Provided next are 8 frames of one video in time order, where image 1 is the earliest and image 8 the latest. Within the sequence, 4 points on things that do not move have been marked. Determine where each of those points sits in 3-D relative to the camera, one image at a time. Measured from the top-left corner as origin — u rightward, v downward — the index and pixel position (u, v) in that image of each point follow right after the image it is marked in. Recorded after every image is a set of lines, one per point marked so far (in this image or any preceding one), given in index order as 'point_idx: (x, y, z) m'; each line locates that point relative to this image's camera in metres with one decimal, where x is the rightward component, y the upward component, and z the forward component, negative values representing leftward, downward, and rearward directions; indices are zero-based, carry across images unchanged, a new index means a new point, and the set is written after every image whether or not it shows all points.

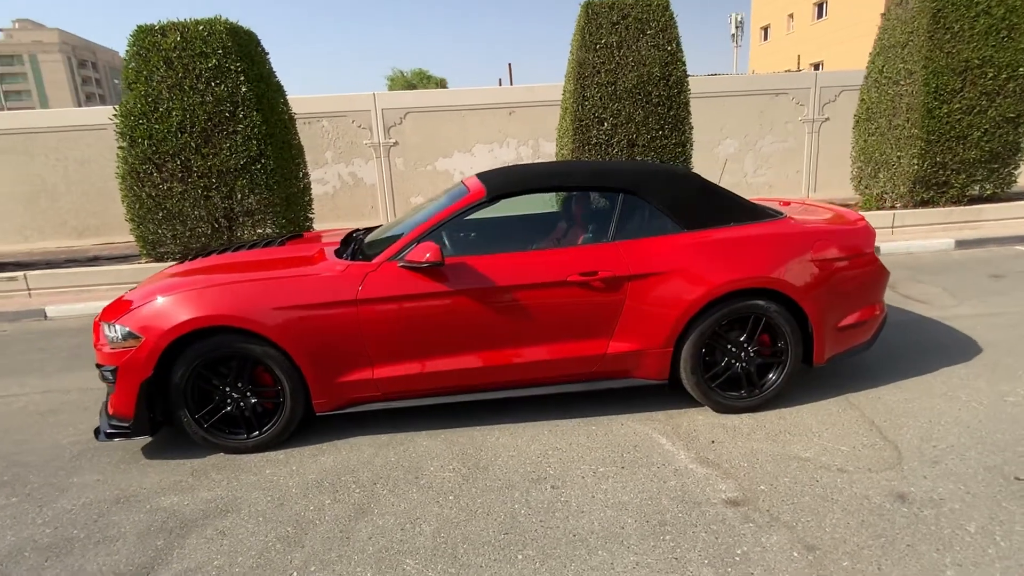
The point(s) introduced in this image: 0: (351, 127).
0: (-3.4, +3.4, +11.7) m
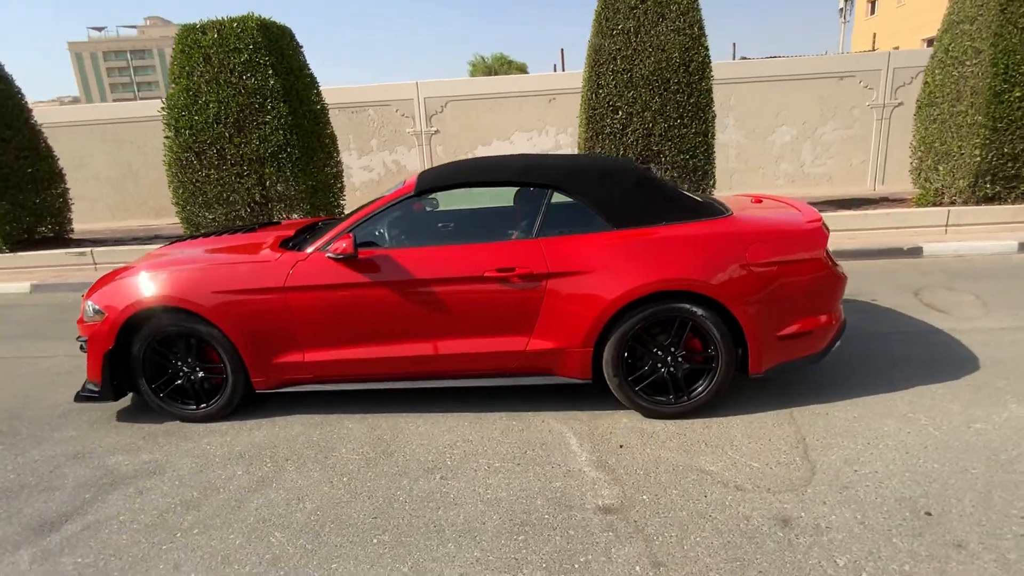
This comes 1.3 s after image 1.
0: (-2.6, +3.8, +12.1) m
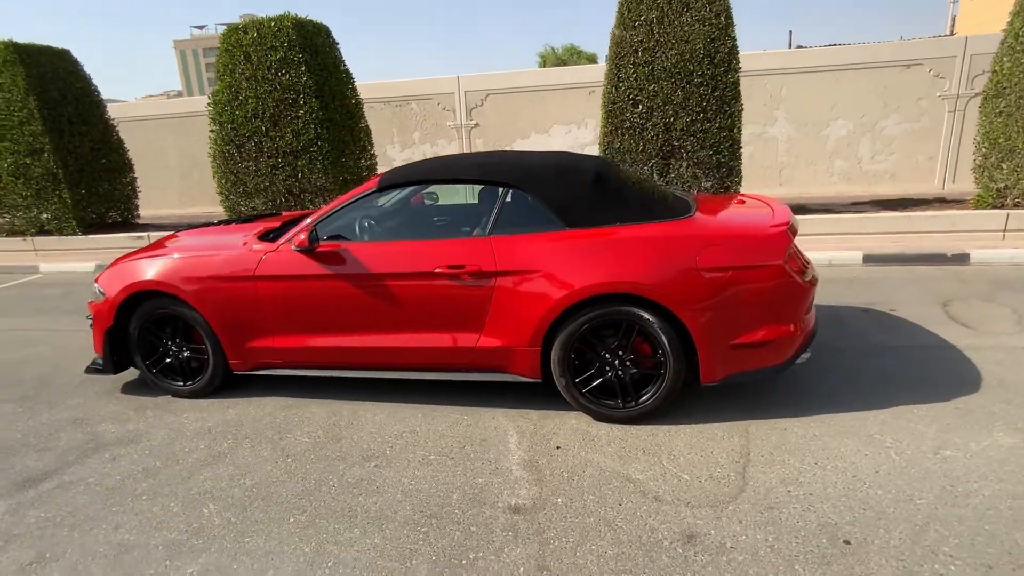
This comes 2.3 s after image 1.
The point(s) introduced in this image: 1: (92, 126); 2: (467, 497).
0: (-1.7, +4.0, +12.3) m
1: (-7.5, +2.9, +9.8) m
2: (-0.2, -1.1, +2.8) m
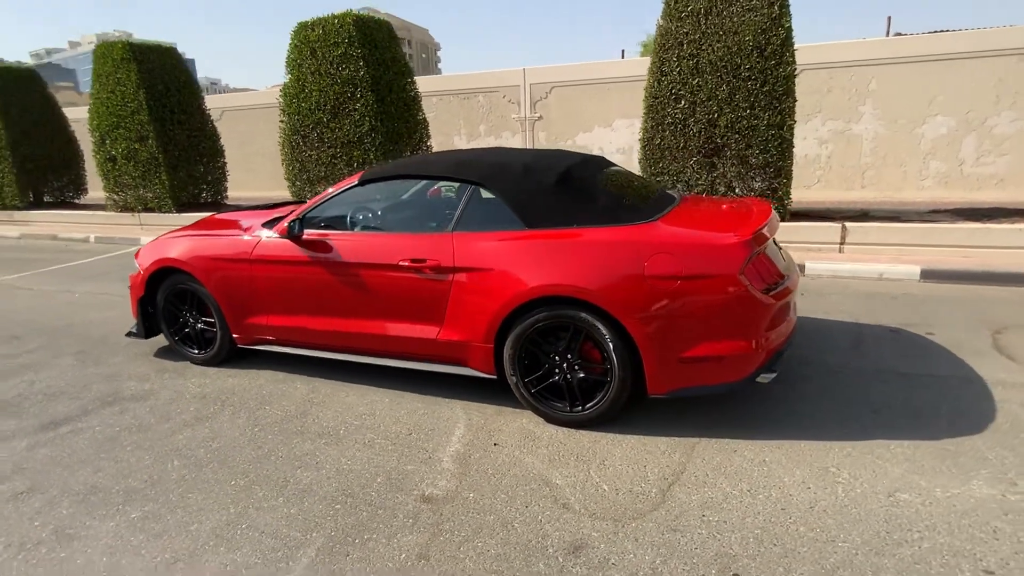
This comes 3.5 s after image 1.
0: (-0.2, +4.2, +12.4) m
1: (-6.4, +3.4, +11.0) m
2: (-0.7, -1.0, +2.9) m
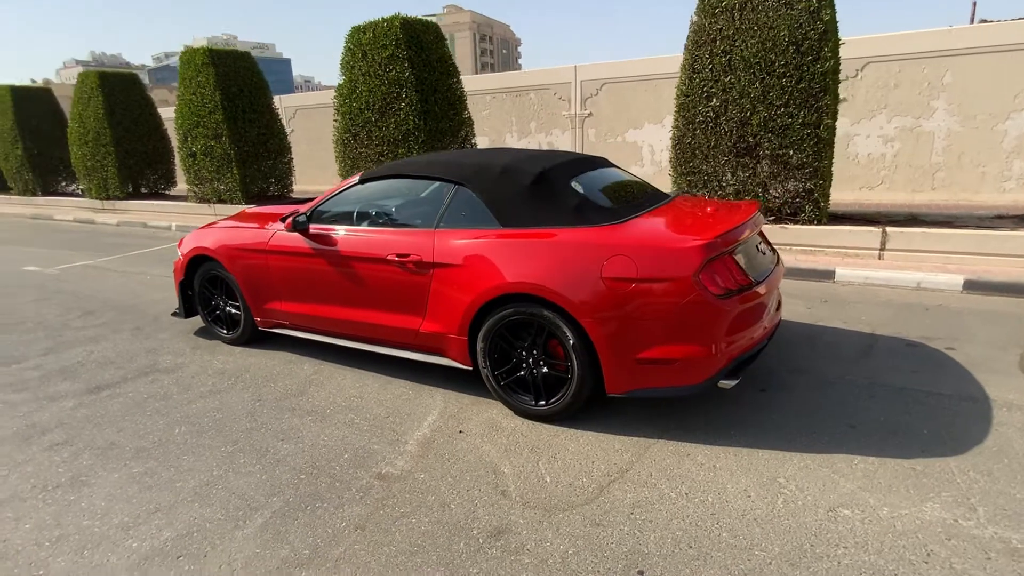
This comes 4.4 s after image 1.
0: (+0.9, +4.3, +12.5) m
1: (-5.4, +3.7, +11.9) m
2: (-0.9, -1.0, +3.2) m
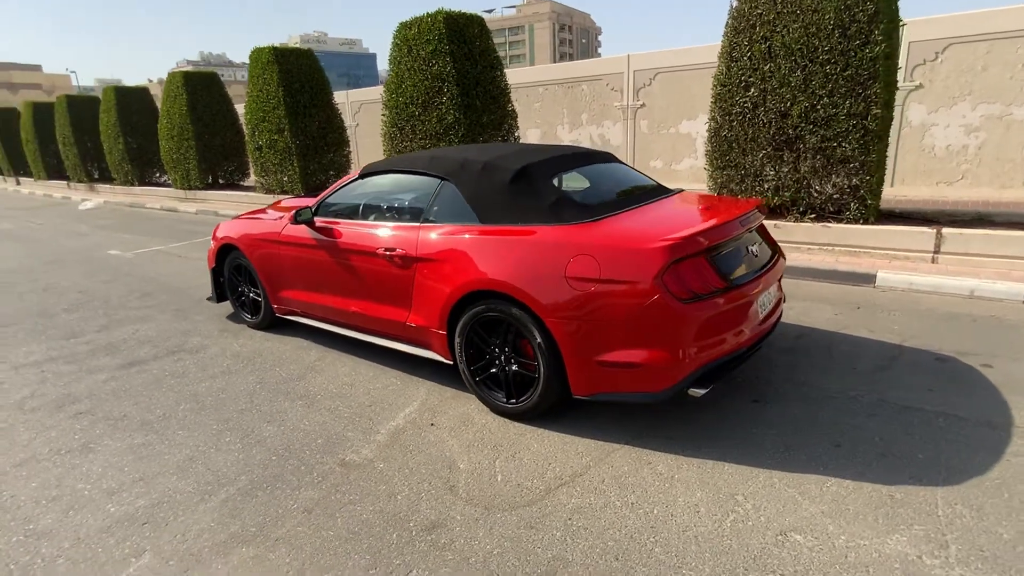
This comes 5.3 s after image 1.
0: (+2.1, +4.4, +12.2) m
1: (-4.3, +4.0, +12.4) m
2: (-1.1, -0.9, +3.3) m
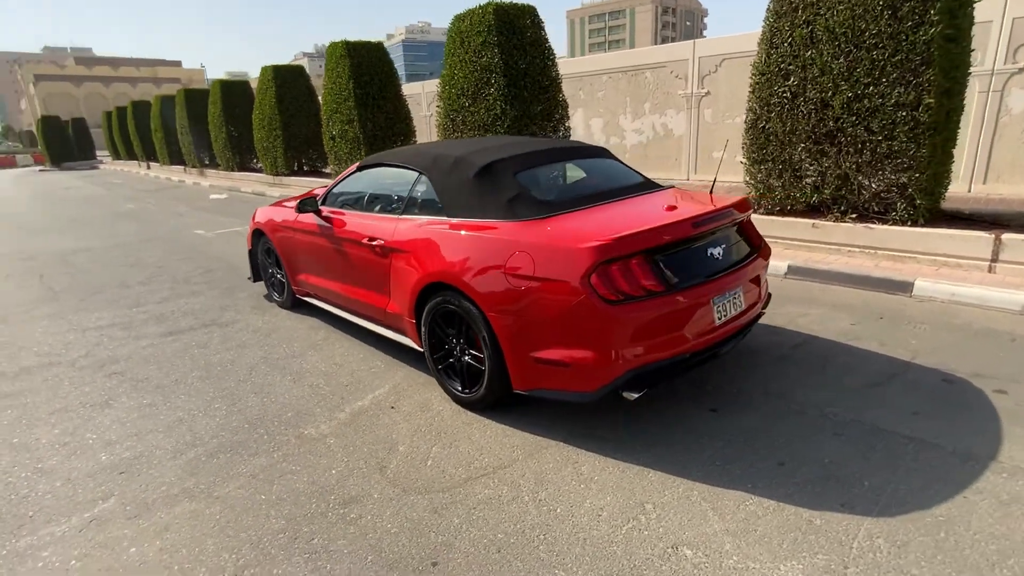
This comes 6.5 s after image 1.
0: (+3.4, +4.5, +11.8) m
1: (-2.9, +4.4, +13.0) m
2: (-1.4, -0.9, +3.6) m
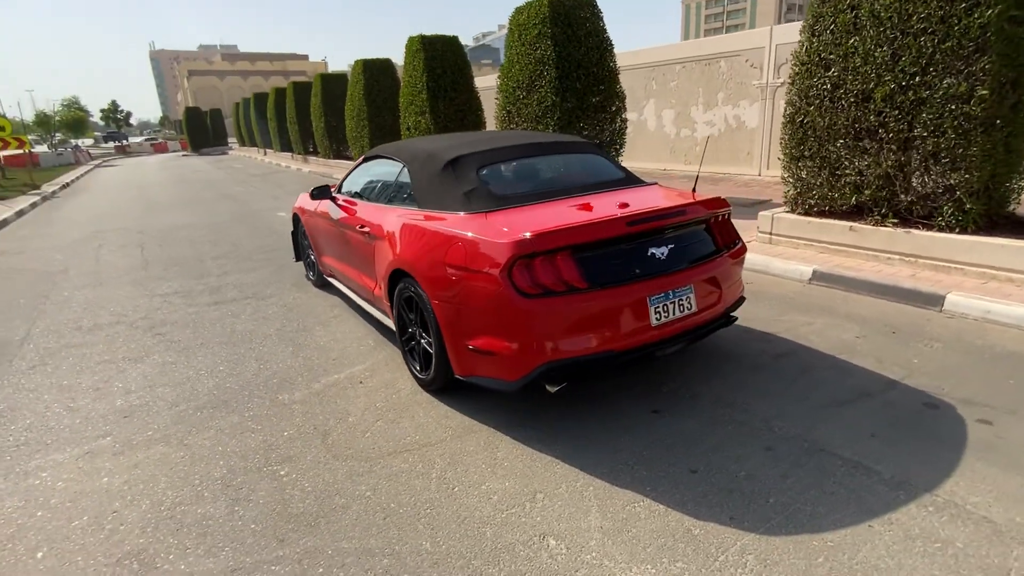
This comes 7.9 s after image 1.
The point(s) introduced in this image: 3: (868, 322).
0: (+4.7, +4.5, +11.1) m
1: (-1.3, +4.7, +13.4) m
2: (-1.7, -0.7, +4.0) m
3: (+2.8, -0.3, +4.3) m
